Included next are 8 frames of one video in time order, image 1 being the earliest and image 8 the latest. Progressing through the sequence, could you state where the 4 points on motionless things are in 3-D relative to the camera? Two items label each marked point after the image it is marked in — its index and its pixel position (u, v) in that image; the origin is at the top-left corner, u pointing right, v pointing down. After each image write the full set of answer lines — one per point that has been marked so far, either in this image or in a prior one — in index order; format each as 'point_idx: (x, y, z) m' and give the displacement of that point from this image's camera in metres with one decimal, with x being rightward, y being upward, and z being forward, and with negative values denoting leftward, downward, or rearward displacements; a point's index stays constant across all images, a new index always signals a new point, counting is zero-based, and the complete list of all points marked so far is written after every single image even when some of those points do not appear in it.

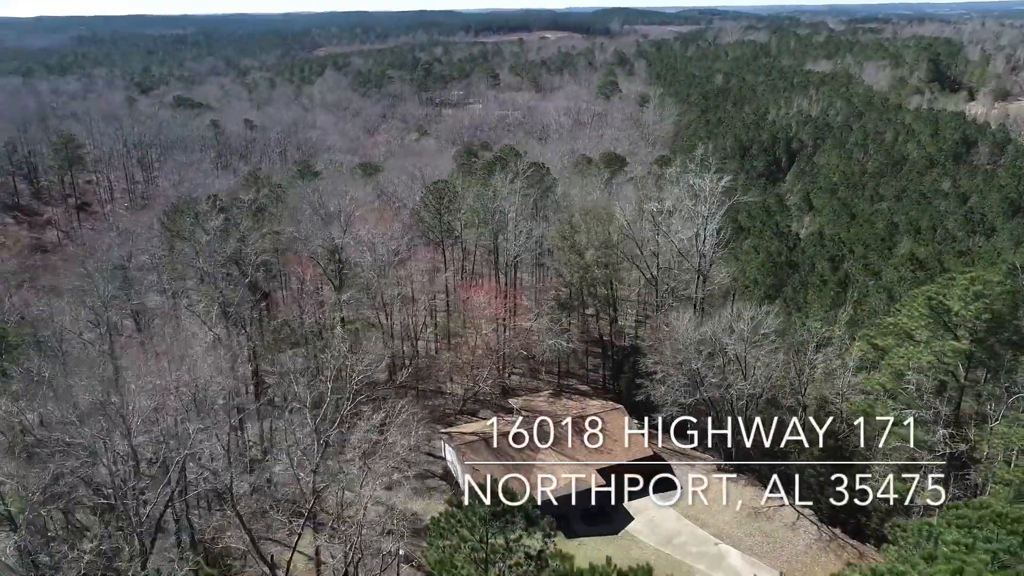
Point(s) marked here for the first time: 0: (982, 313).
0: (+10.4, -0.6, +16.1) m
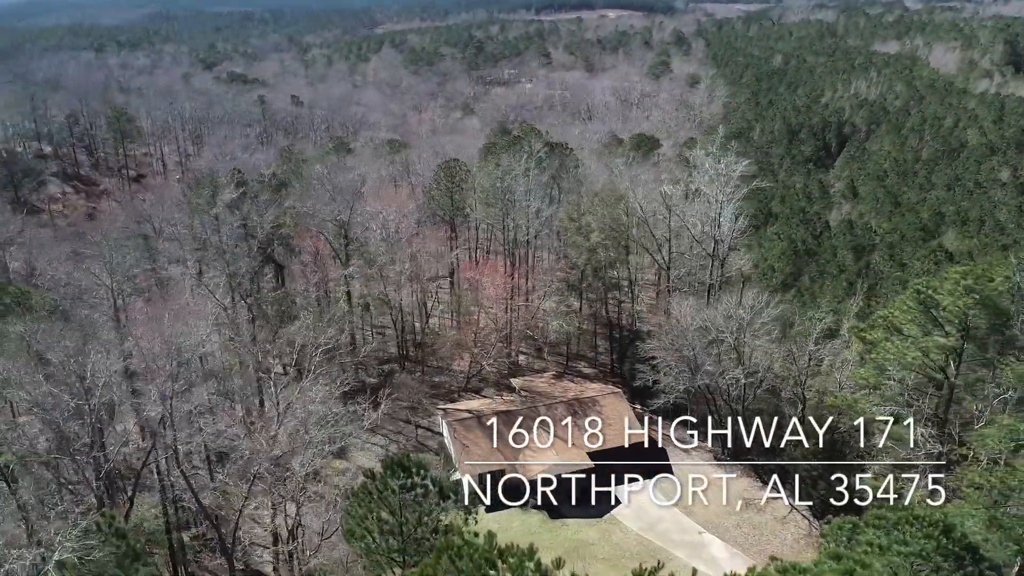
0: (+9.7, -0.5, +15.4) m
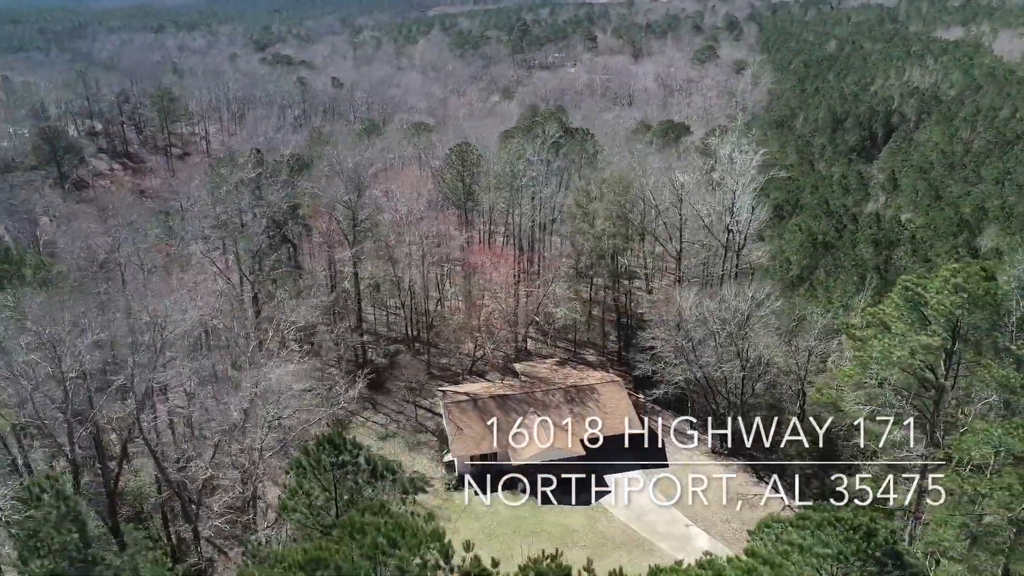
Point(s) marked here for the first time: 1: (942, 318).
0: (+9.1, -0.5, +14.8) m
1: (+8.9, -0.7, +15.1) m
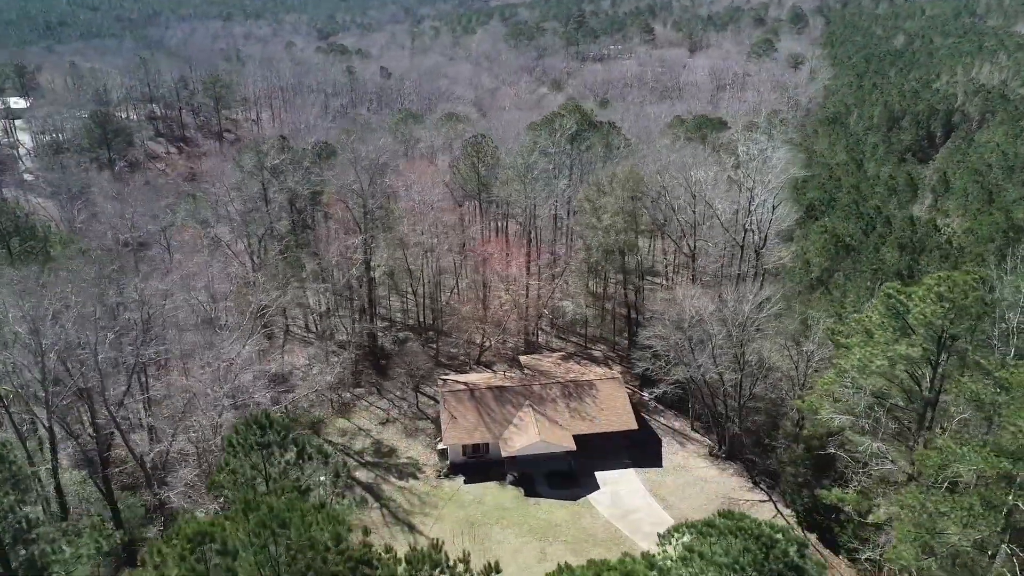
0: (+8.3, -0.6, +14.1) m
1: (+8.2, -0.8, +14.5) m
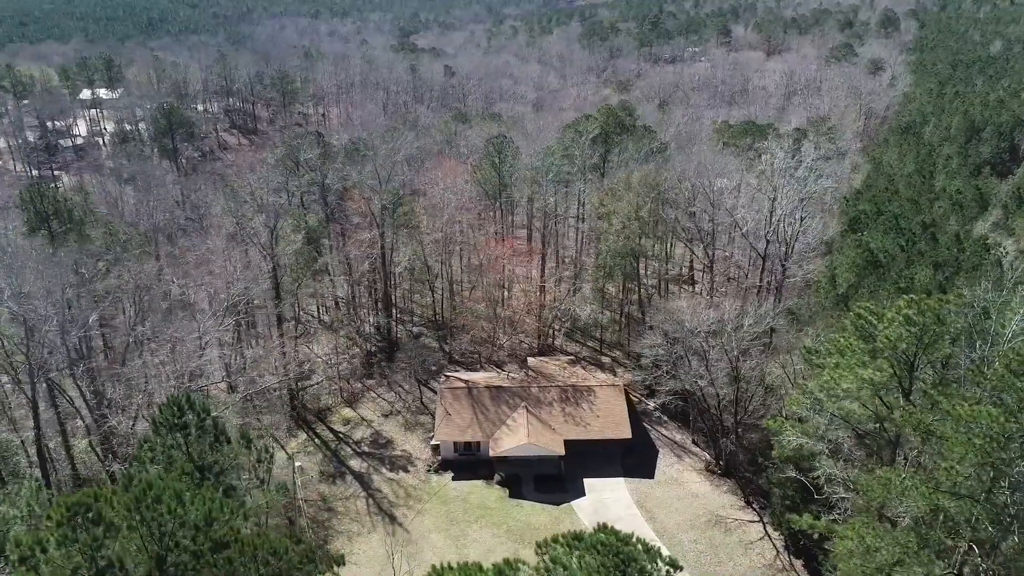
0: (+7.3, -1.0, +13.4) m
1: (+7.1, -1.2, +13.7) m
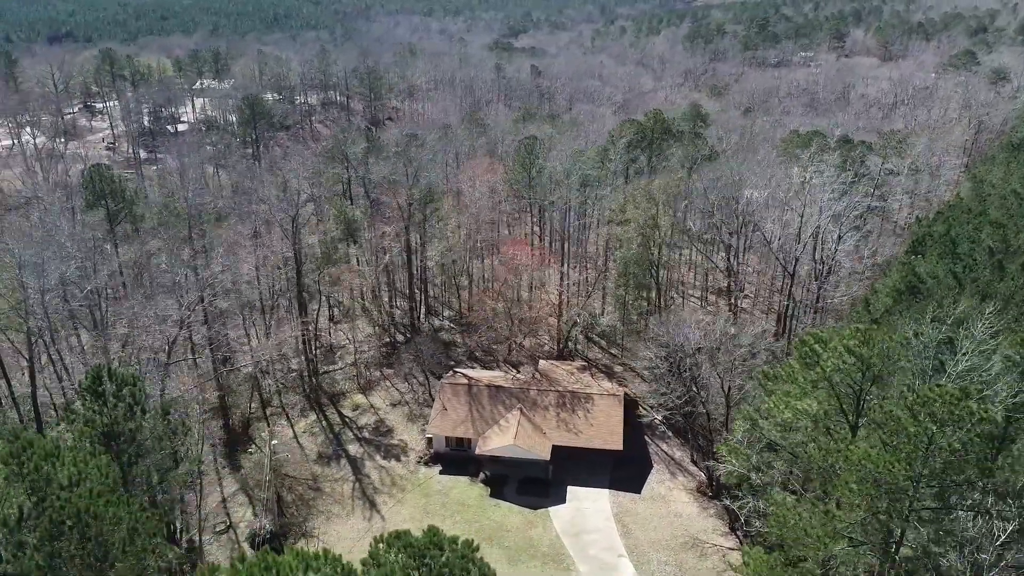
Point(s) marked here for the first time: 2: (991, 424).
0: (+5.7, -1.5, +12.5) m
1: (+5.6, -1.7, +12.8) m
2: (+6.5, -1.8, +9.8) m
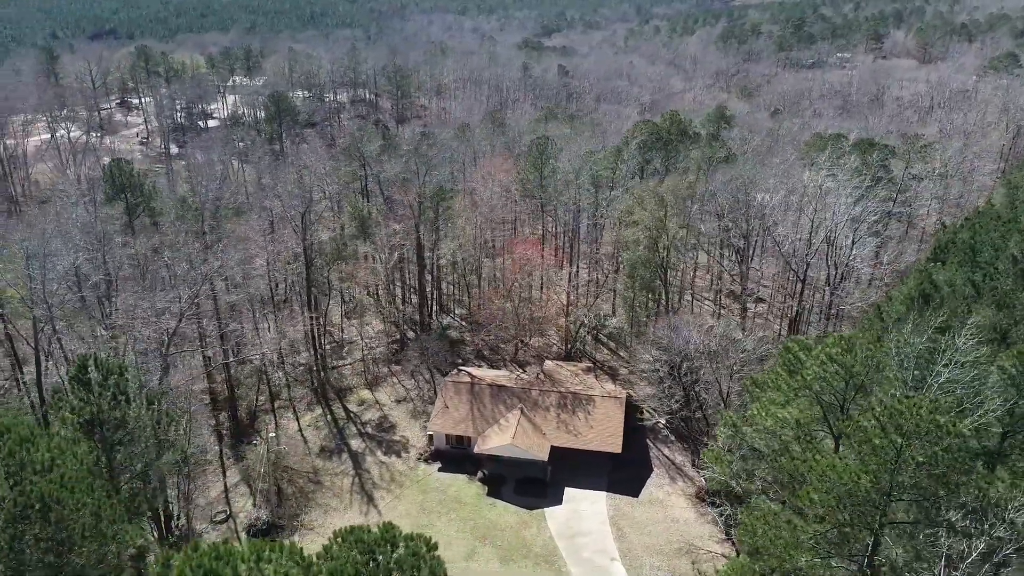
0: (+5.3, -1.6, +12.2) m
1: (+5.2, -1.8, +12.6) m
2: (+5.9, -2.0, +9.5) m
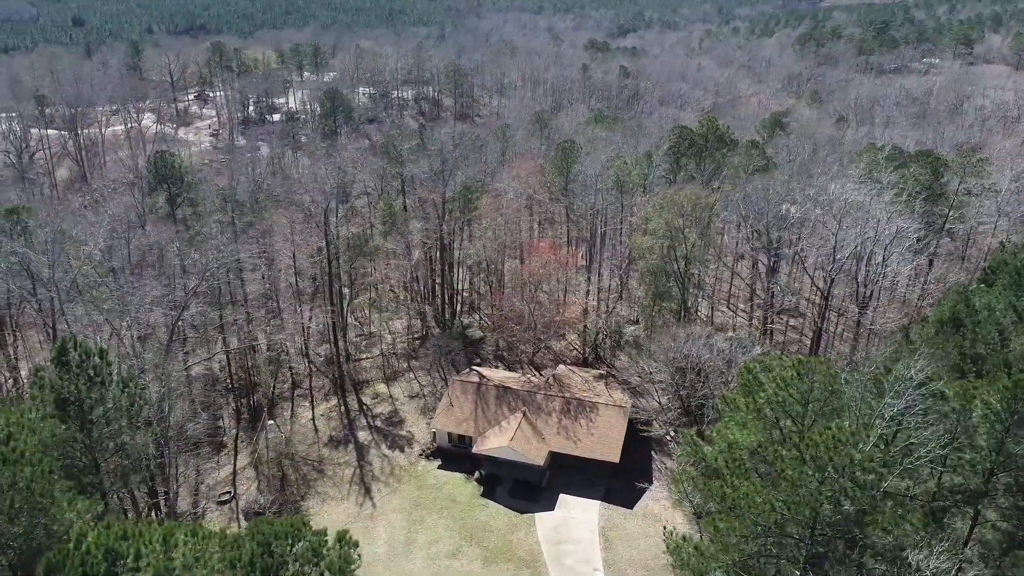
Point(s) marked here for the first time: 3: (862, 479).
0: (+4.3, -2.0, +11.8) m
1: (+4.3, -2.1, +12.2) m
2: (+4.7, -2.3, +9.1) m
3: (+4.5, -2.4, +9.1) m
